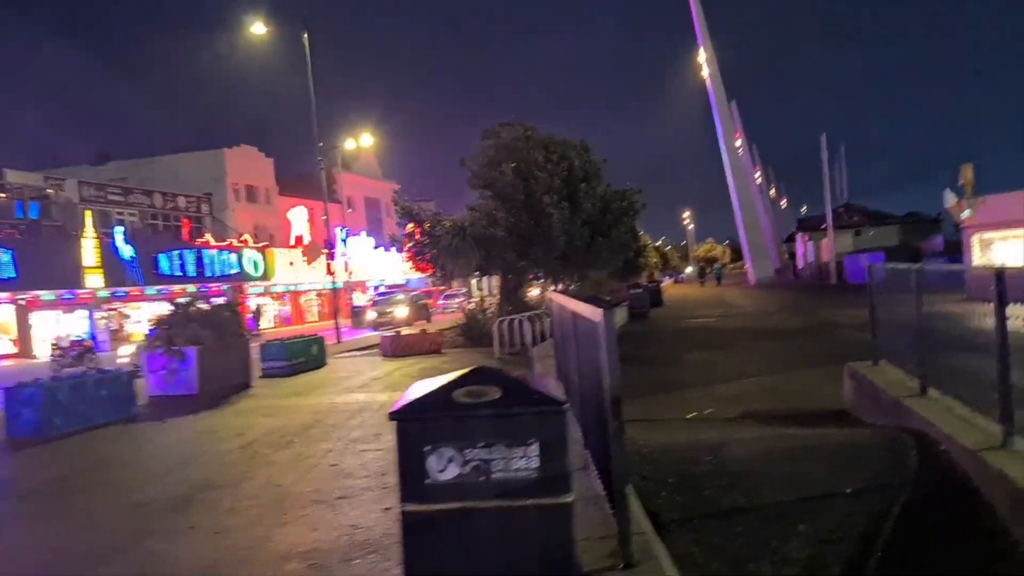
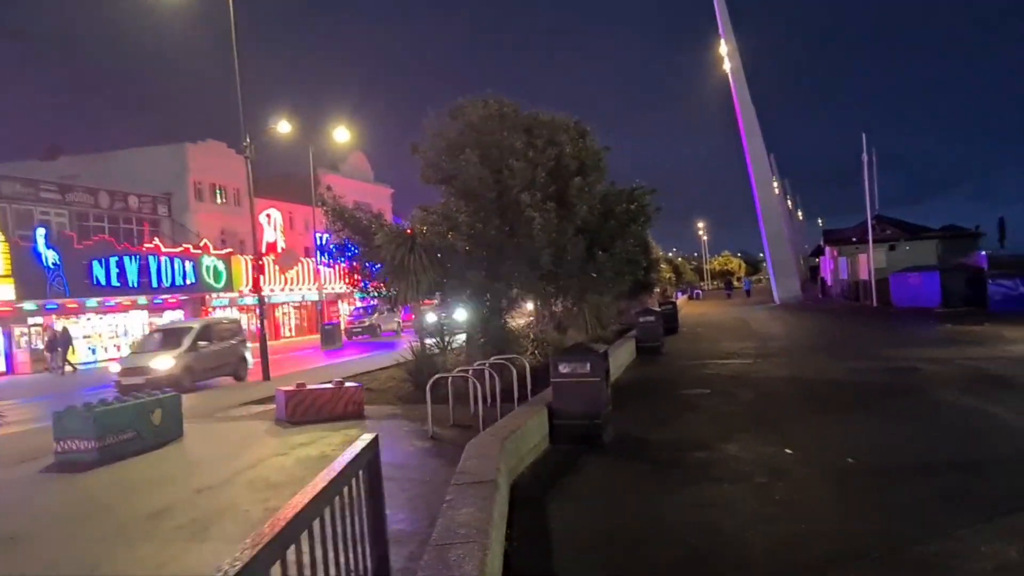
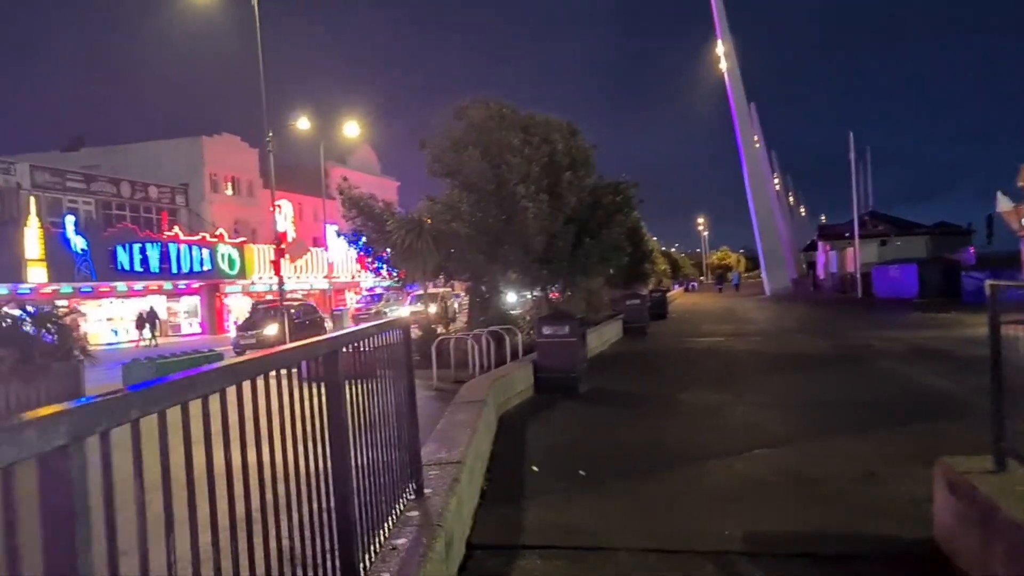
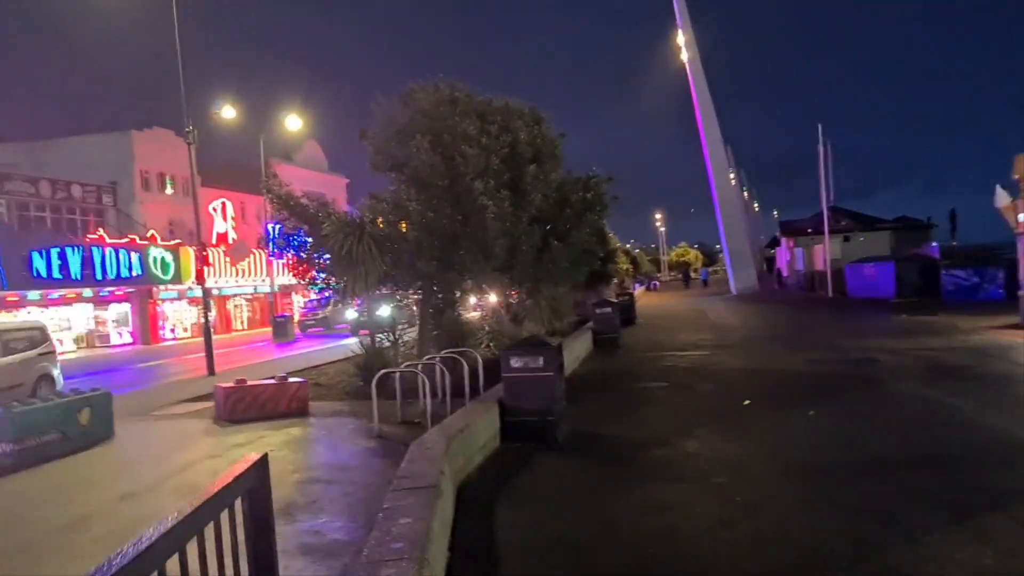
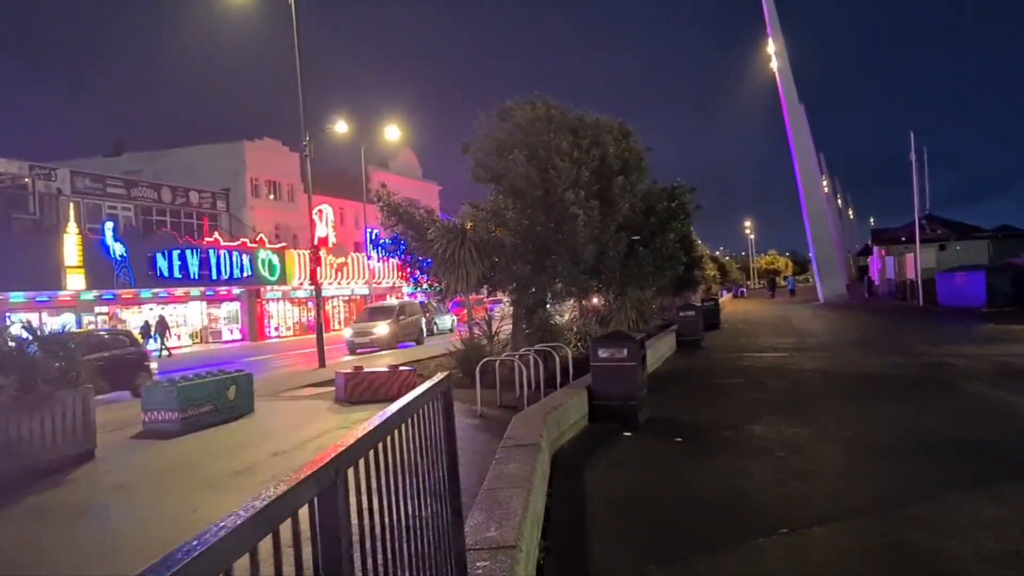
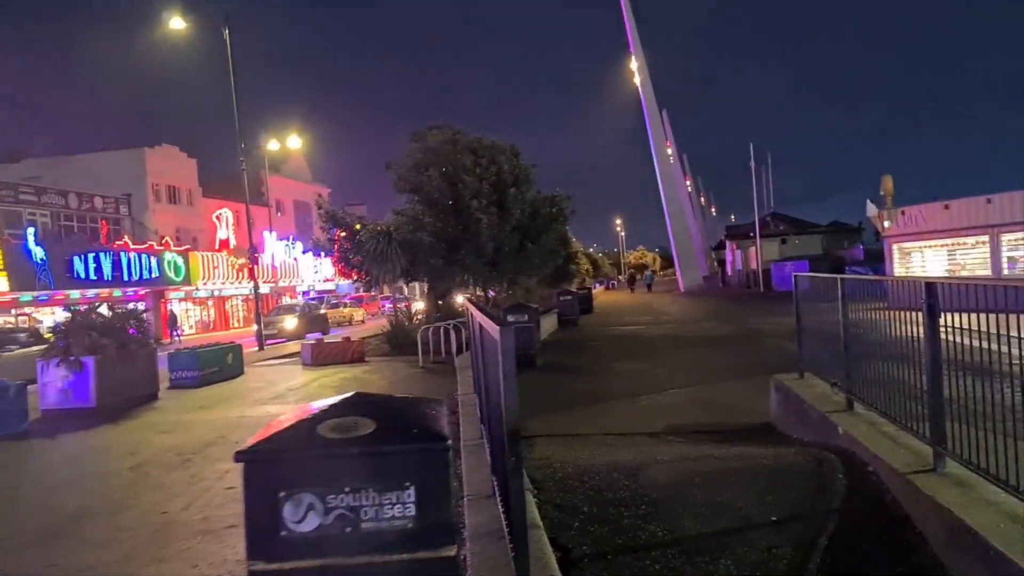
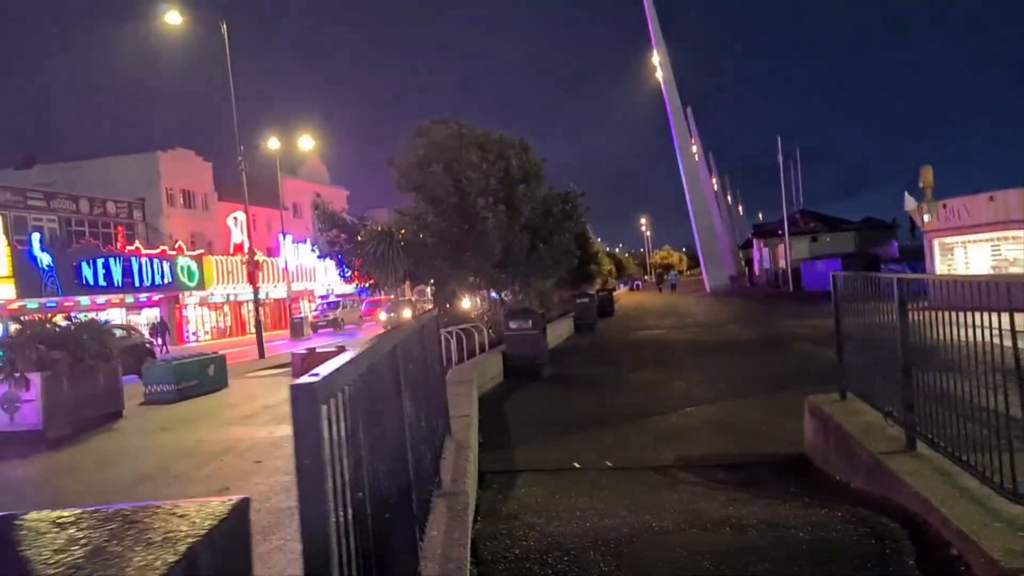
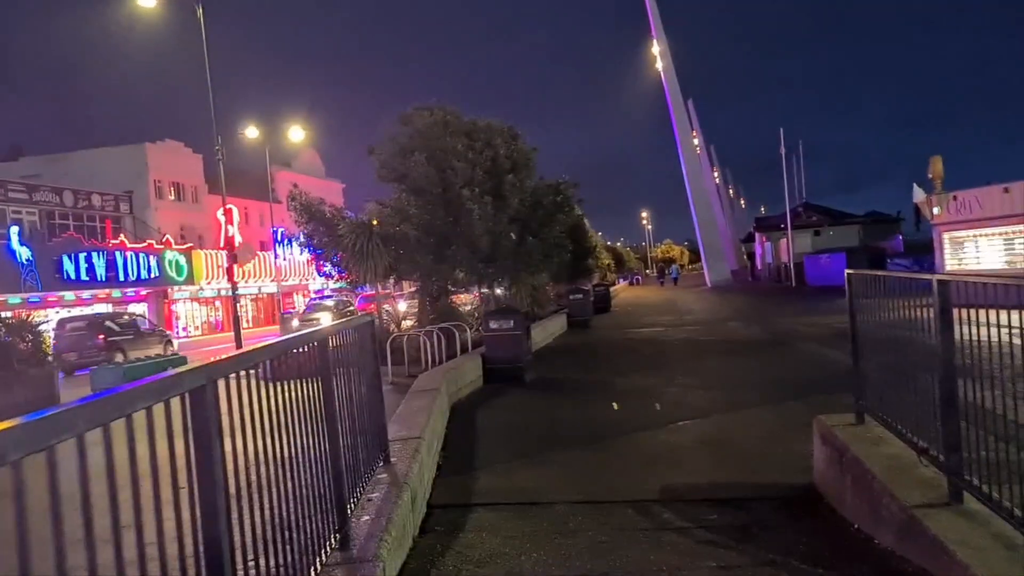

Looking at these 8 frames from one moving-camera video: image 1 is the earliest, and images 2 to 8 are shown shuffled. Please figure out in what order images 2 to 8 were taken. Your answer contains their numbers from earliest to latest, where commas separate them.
6, 7, 8, 3, 5, 2, 4
